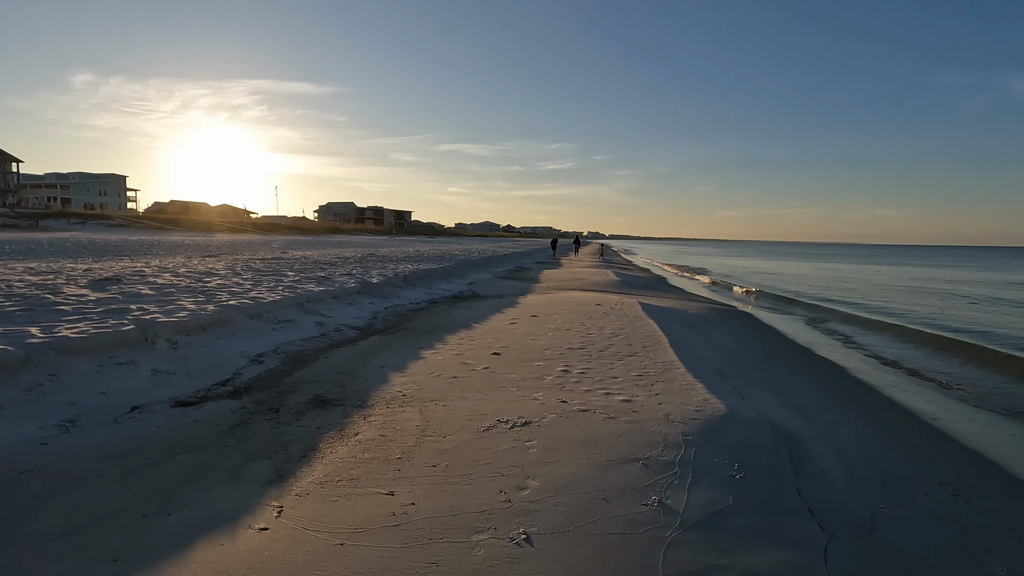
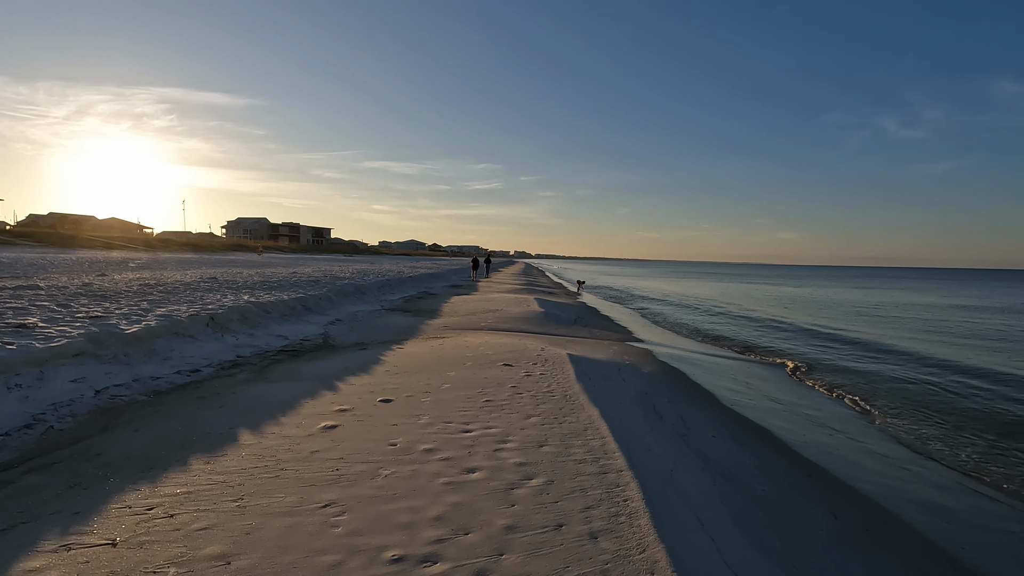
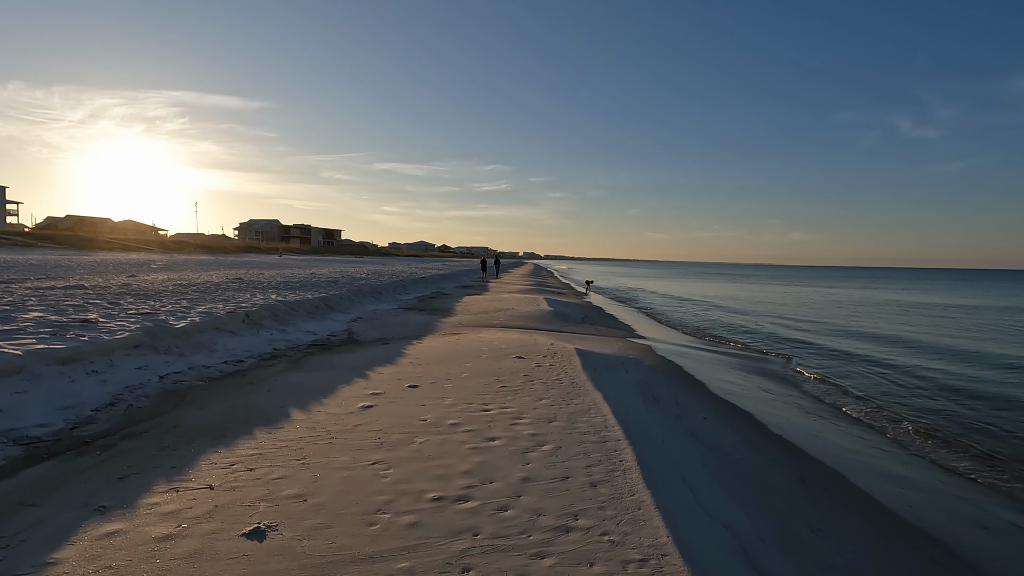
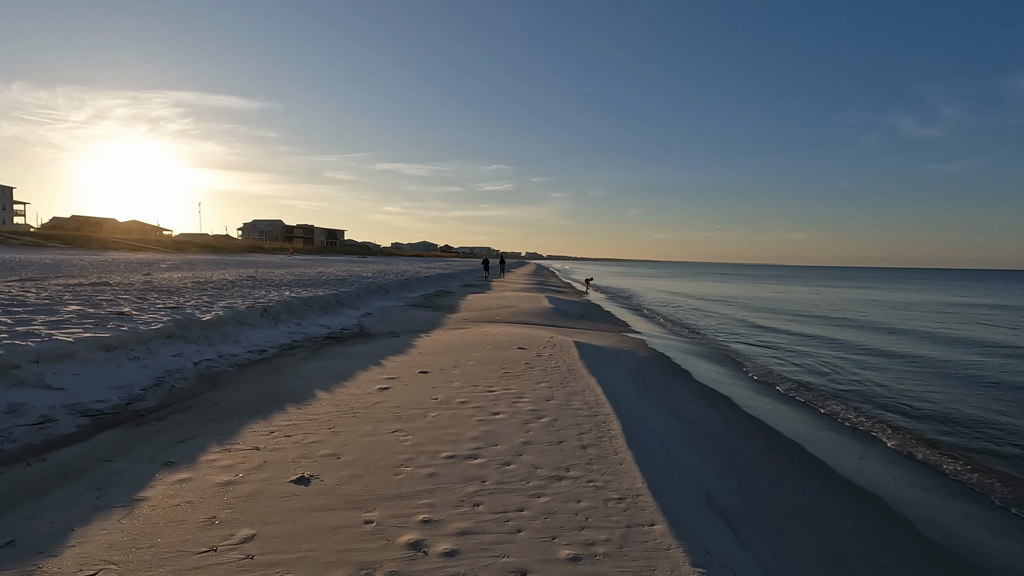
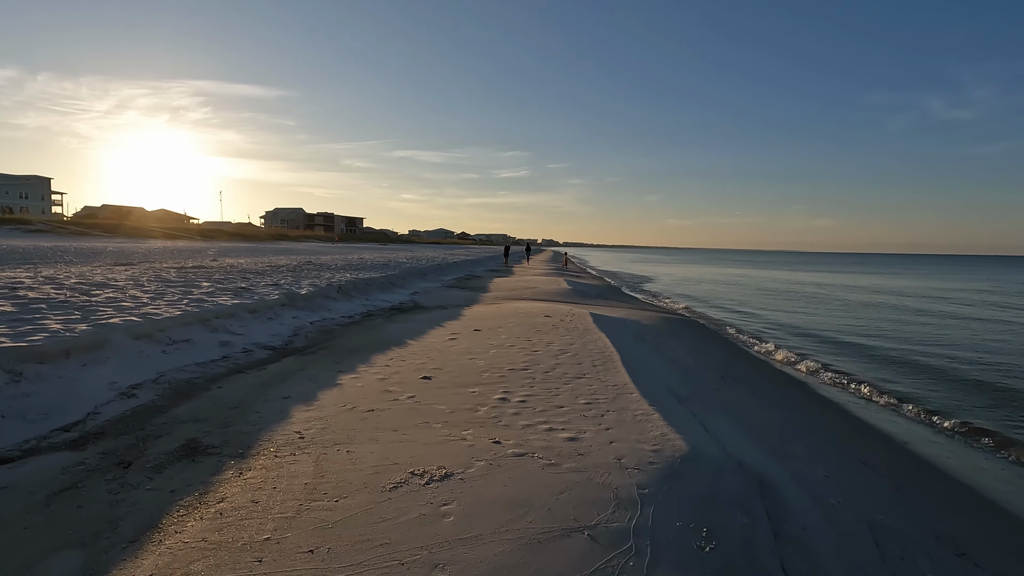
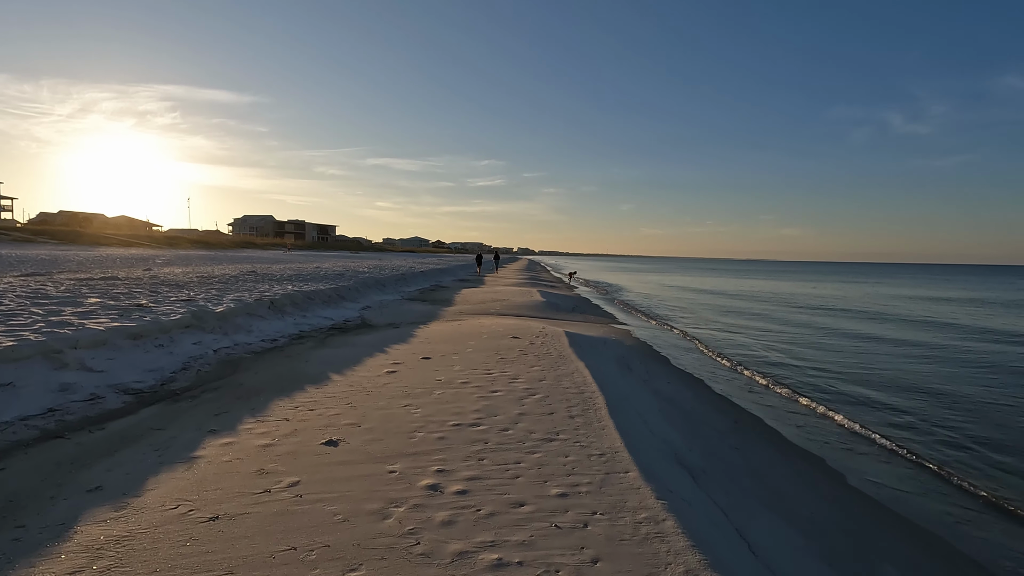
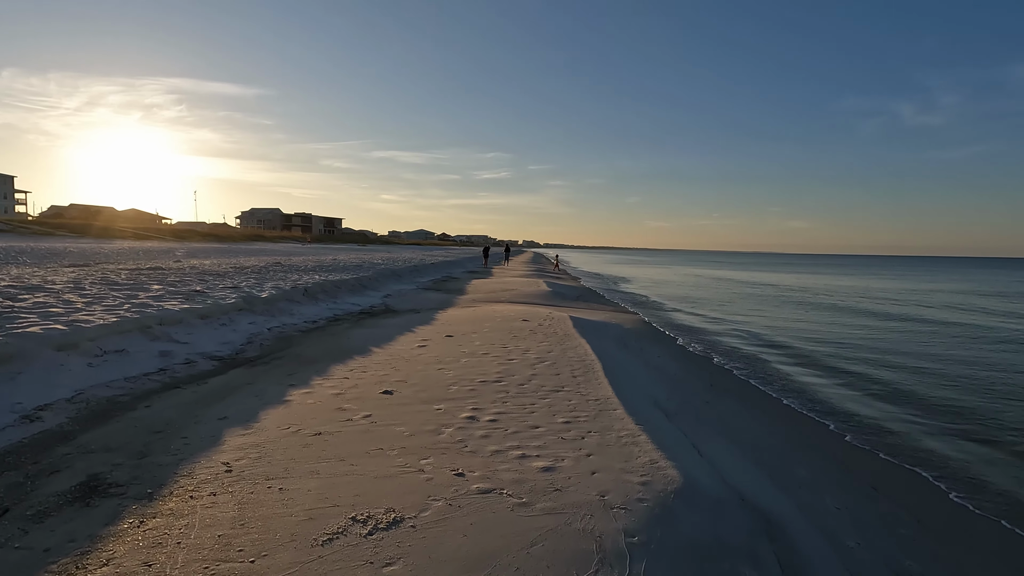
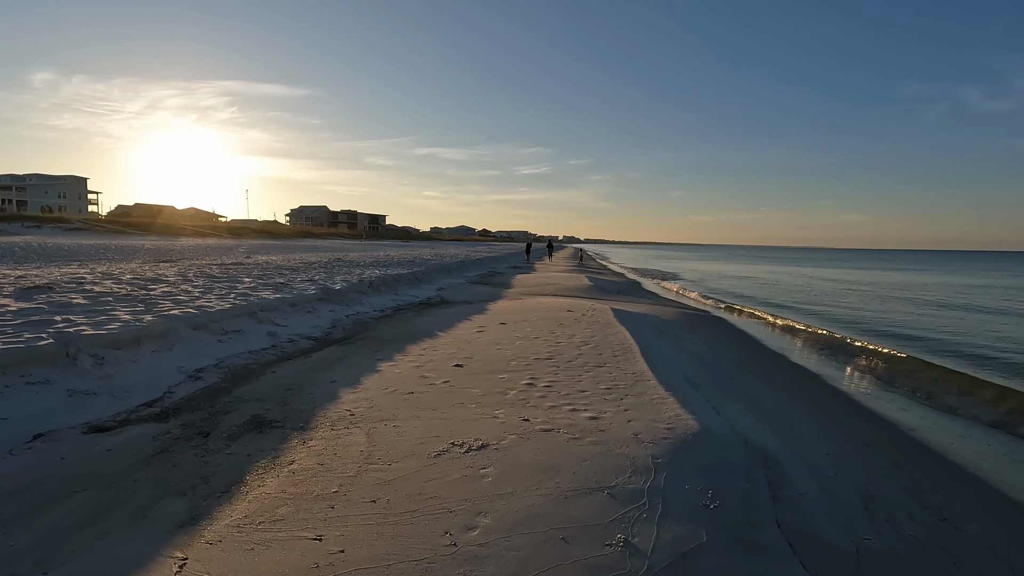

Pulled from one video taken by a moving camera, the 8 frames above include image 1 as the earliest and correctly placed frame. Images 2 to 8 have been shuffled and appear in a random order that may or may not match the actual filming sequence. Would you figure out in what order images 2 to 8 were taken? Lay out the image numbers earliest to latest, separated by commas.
8, 5, 7, 6, 4, 3, 2
